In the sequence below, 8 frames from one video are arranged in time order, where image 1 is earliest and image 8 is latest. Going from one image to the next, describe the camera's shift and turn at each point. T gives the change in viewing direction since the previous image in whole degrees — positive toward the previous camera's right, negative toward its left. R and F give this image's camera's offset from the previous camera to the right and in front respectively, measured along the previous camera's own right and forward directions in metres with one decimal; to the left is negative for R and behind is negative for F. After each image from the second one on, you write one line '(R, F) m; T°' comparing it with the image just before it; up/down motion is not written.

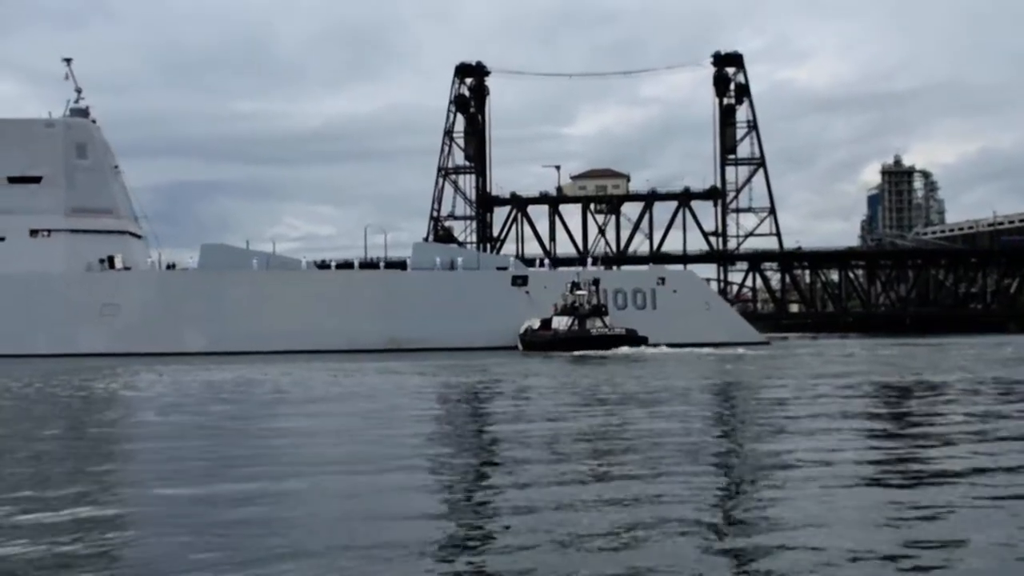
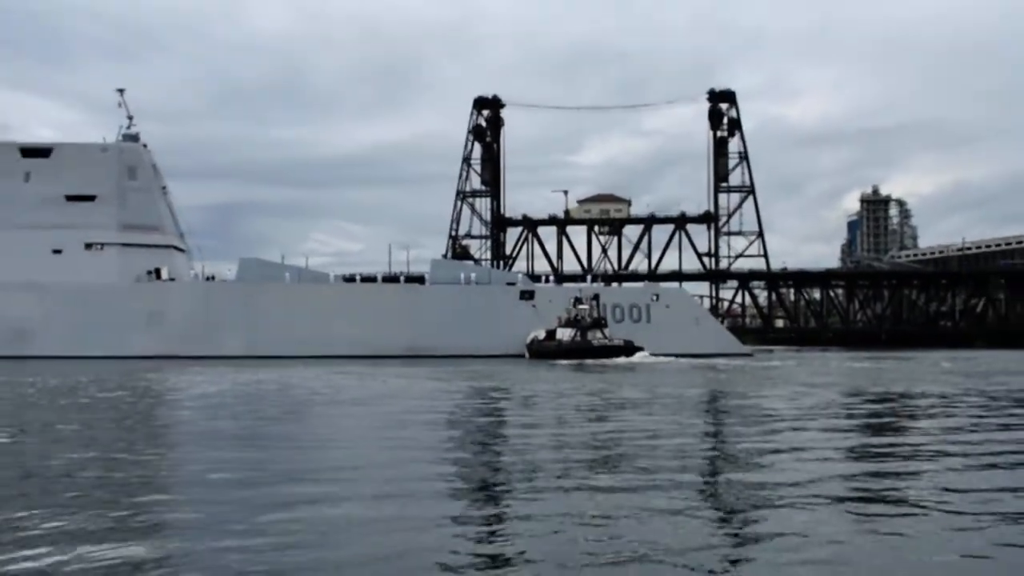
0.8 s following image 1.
(-0.3, -1.7) m; 0°
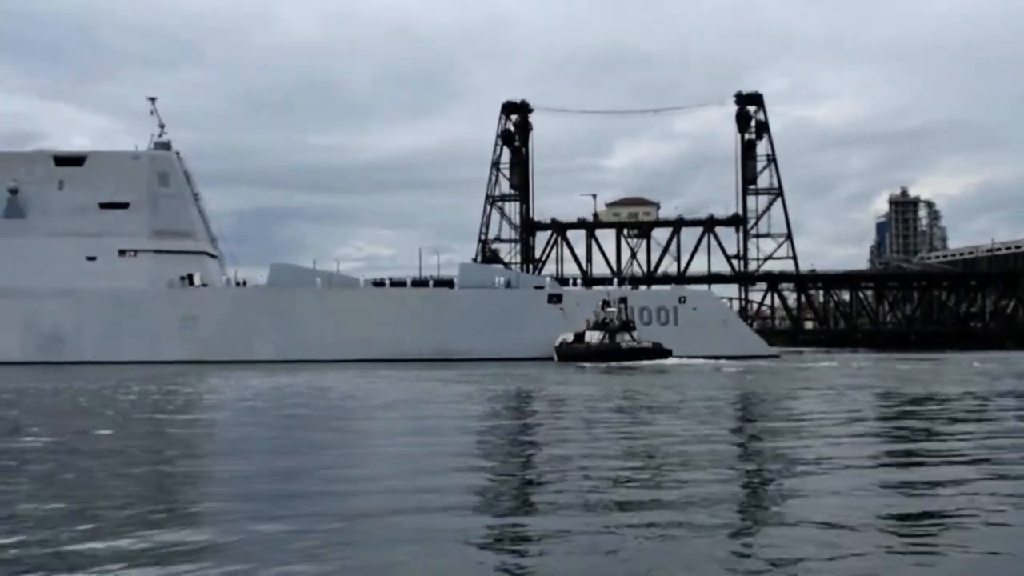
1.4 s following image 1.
(+0.1, -0.1) m; -1°
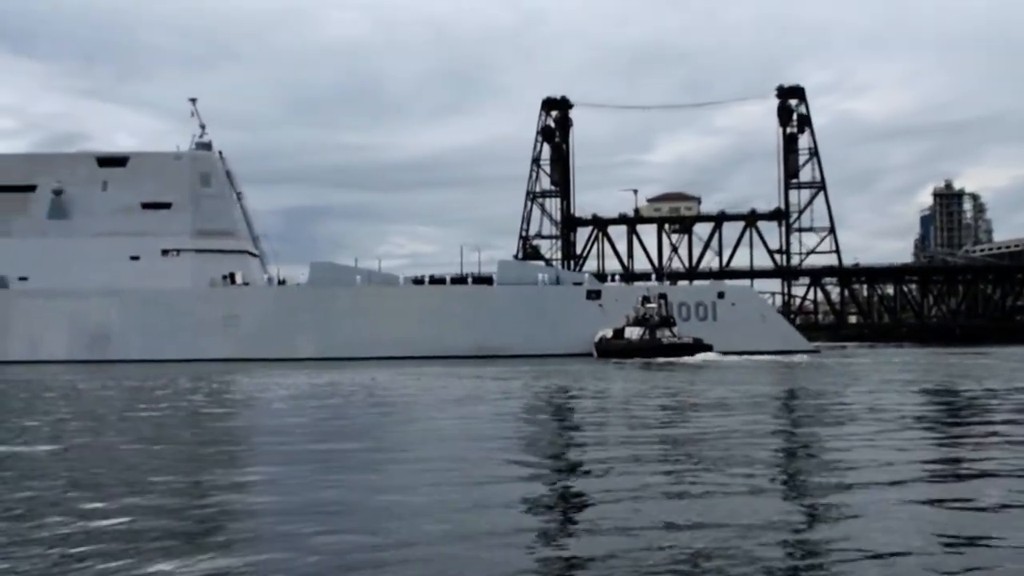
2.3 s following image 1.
(+0.3, 0.0) m; -2°
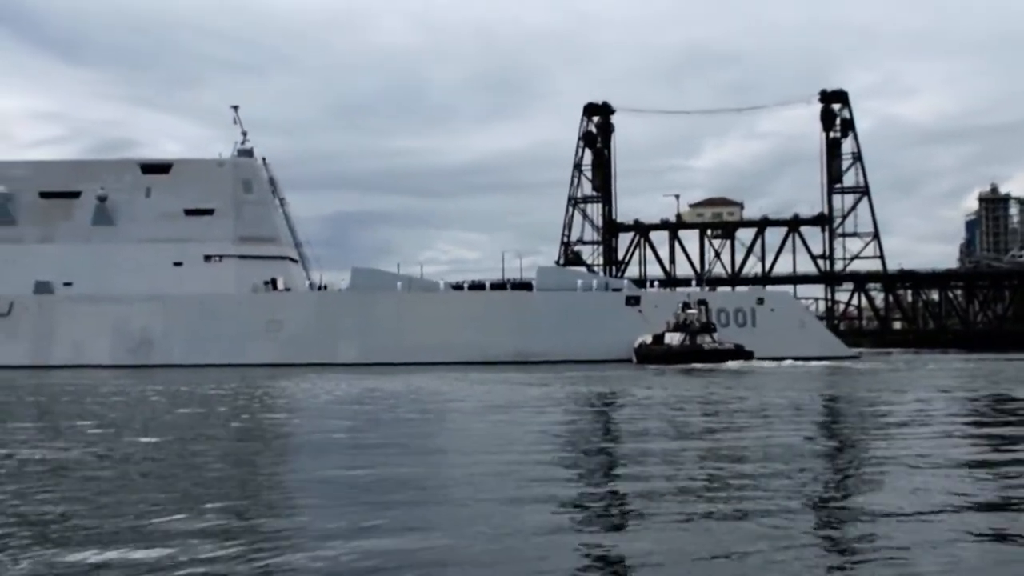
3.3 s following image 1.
(+0.3, 0.0) m; -2°
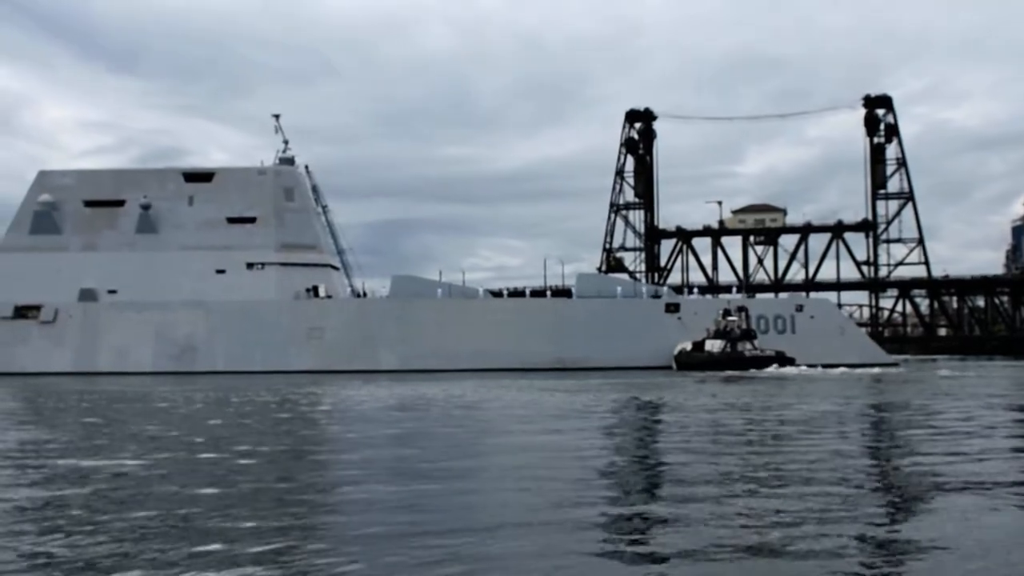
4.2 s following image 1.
(+0.3, 0.0) m; -2°
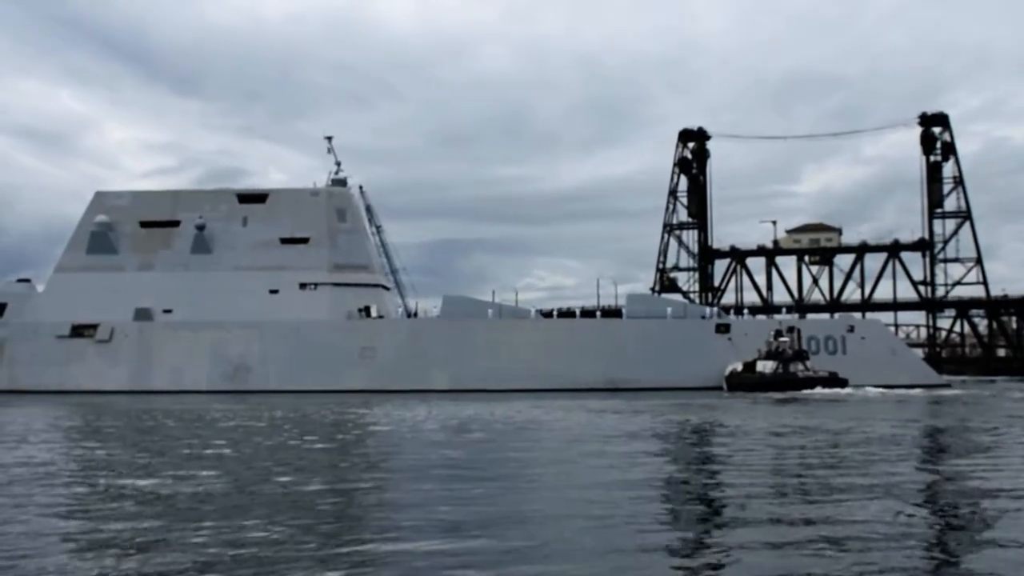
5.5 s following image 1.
(+0.4, 0.0) m; -3°
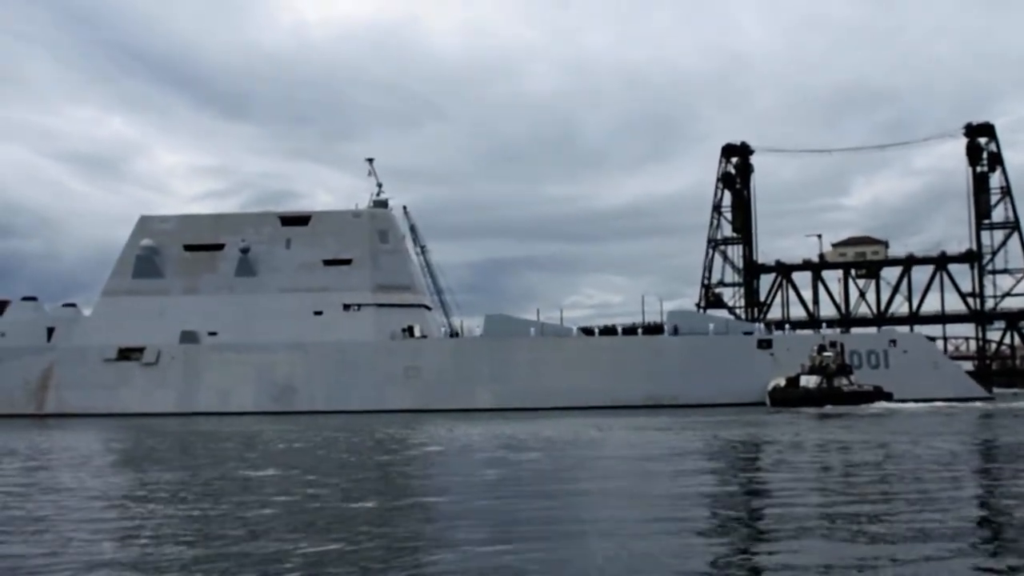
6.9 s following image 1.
(+0.4, 0.0) m; -3°
